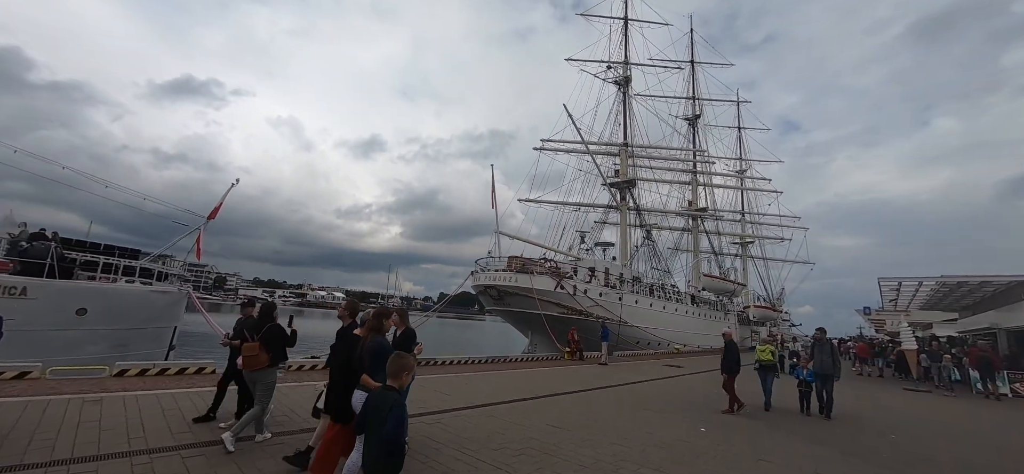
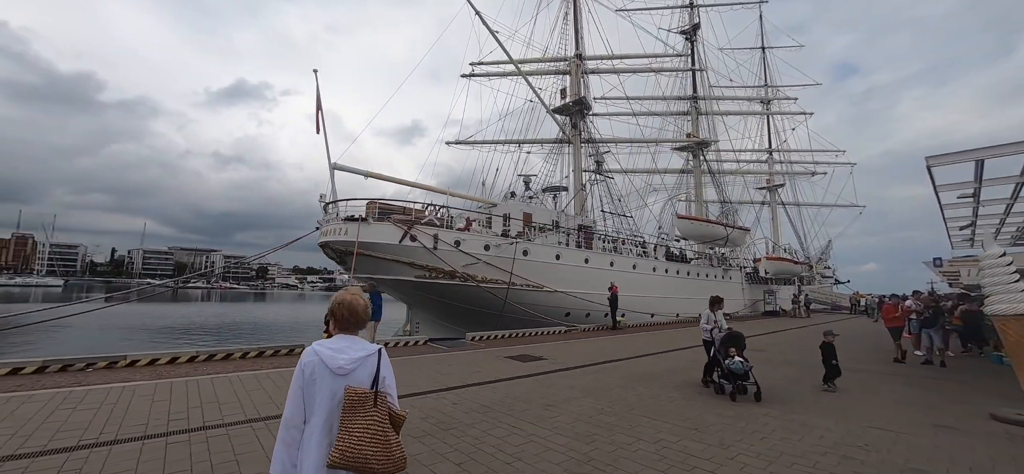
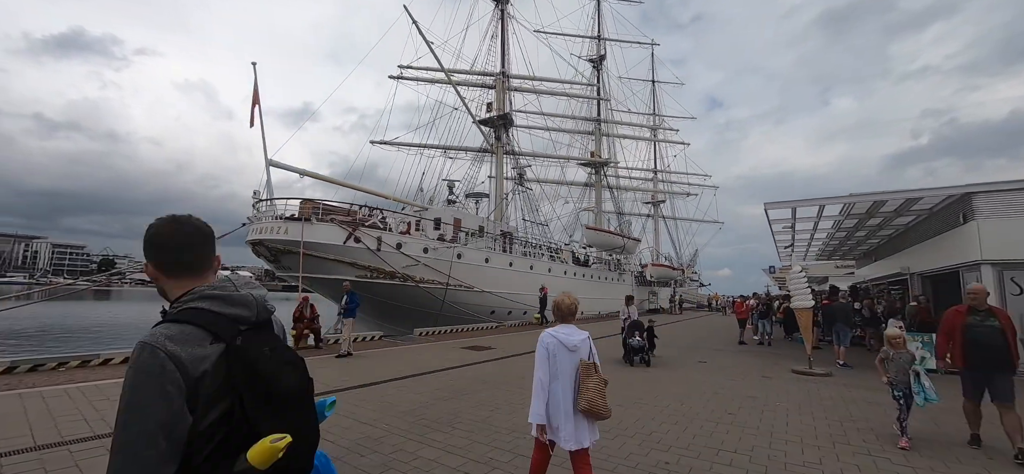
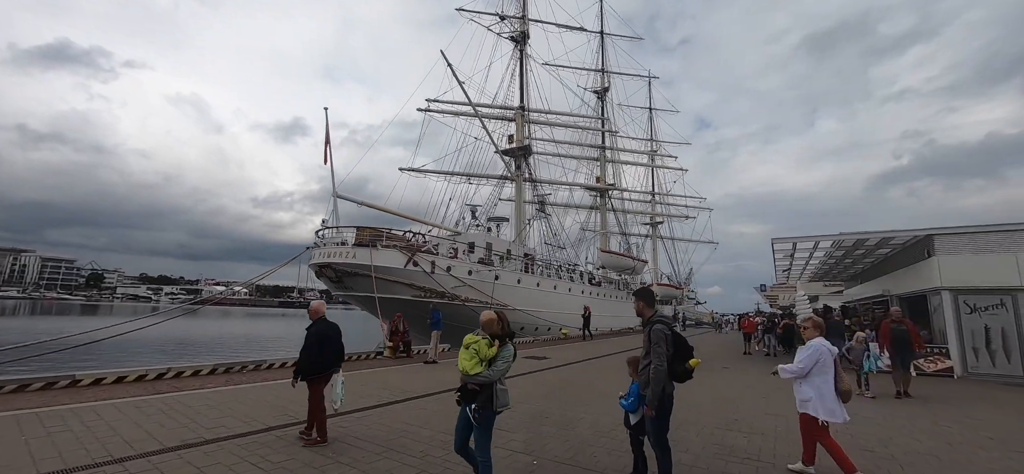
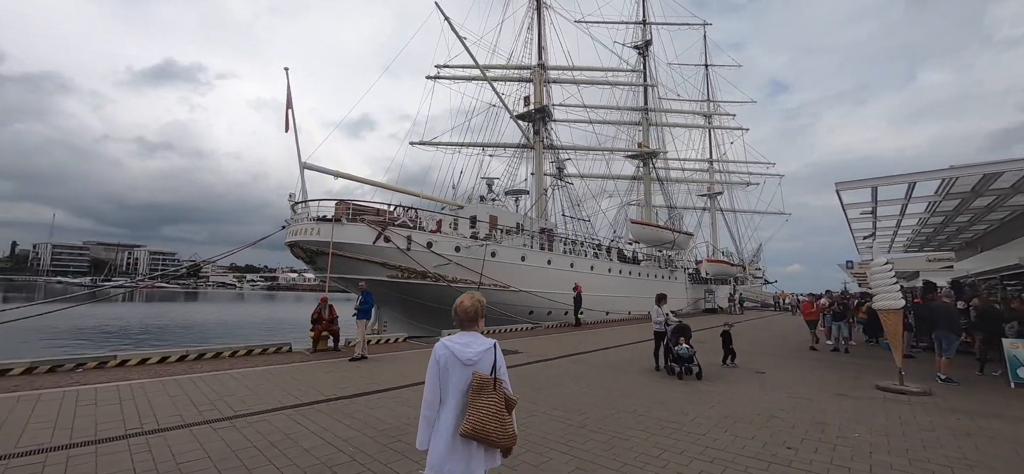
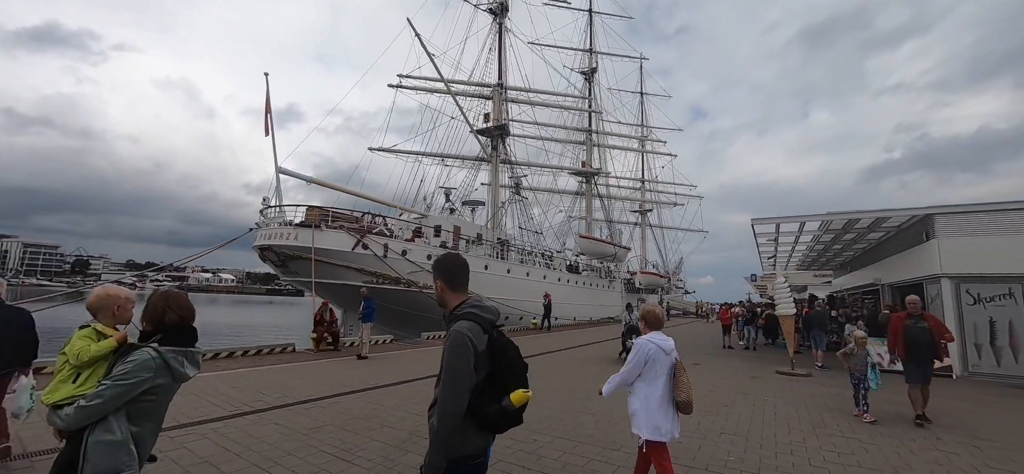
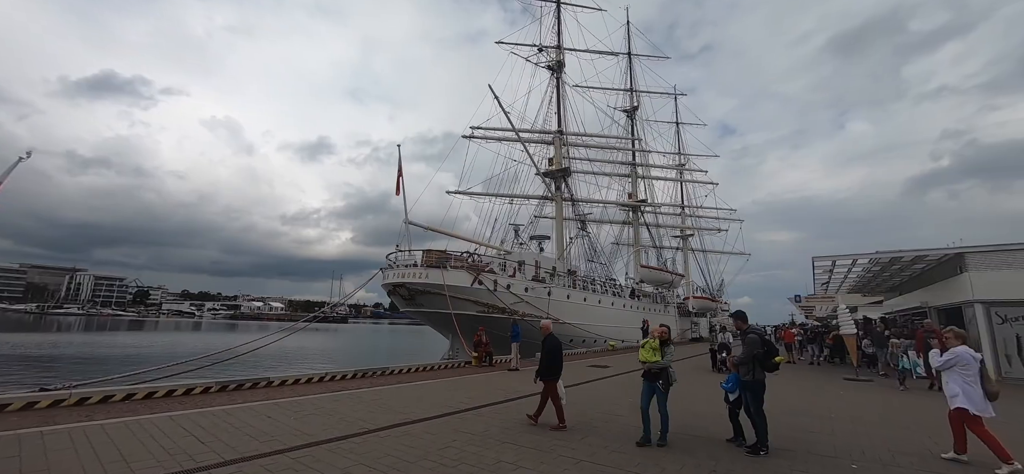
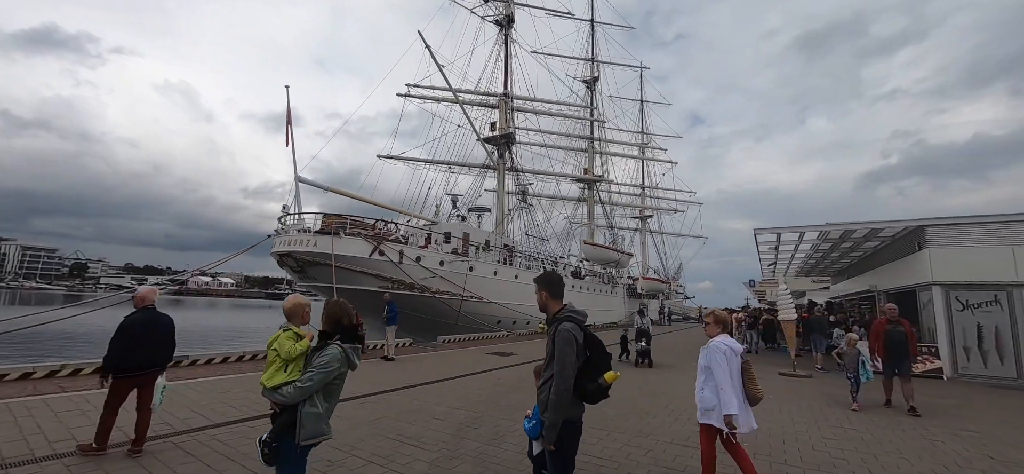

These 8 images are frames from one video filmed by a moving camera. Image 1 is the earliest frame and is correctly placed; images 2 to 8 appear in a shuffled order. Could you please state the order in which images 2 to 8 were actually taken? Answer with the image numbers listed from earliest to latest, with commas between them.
7, 4, 8, 6, 3, 5, 2
